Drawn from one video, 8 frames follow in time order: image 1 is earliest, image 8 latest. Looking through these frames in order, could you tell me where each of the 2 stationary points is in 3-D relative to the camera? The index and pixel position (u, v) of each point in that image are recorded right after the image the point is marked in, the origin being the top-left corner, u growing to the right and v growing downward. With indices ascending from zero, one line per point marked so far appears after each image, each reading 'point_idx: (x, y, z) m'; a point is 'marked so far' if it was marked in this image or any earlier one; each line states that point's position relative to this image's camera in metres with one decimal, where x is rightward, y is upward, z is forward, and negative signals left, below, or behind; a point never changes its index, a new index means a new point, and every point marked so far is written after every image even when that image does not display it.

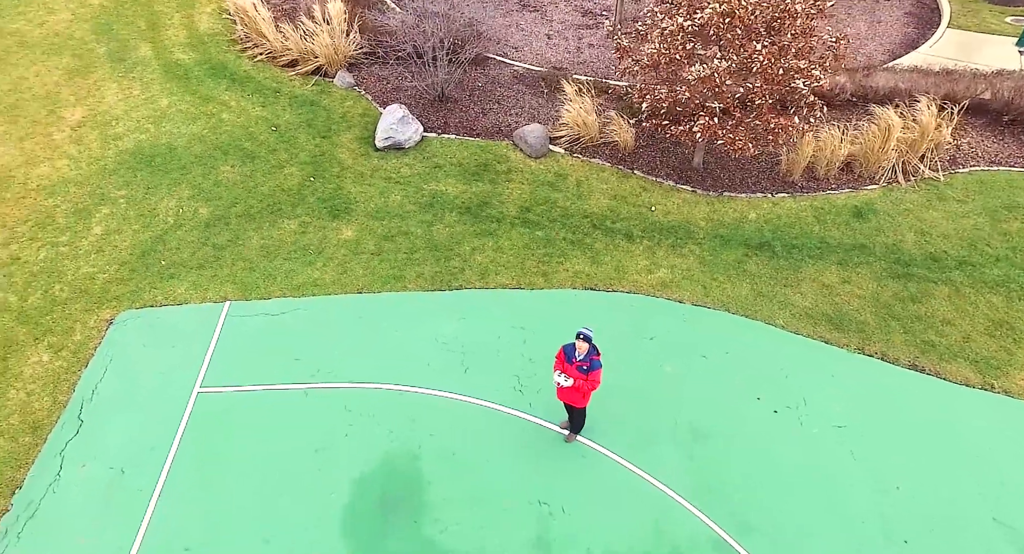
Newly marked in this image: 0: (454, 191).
0: (-1.0, +1.5, +10.8) m
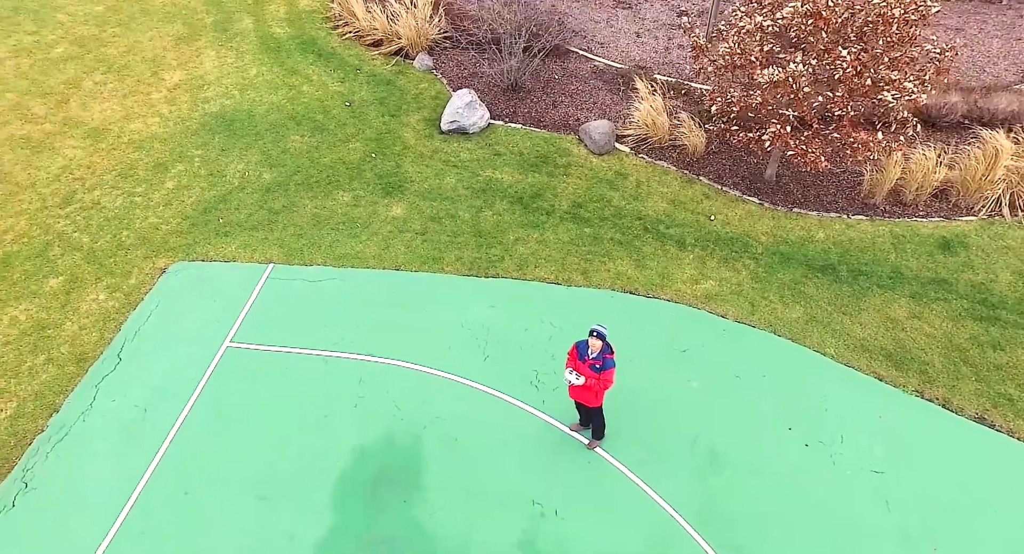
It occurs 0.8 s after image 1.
0: (-0.1, +1.6, +10.7) m
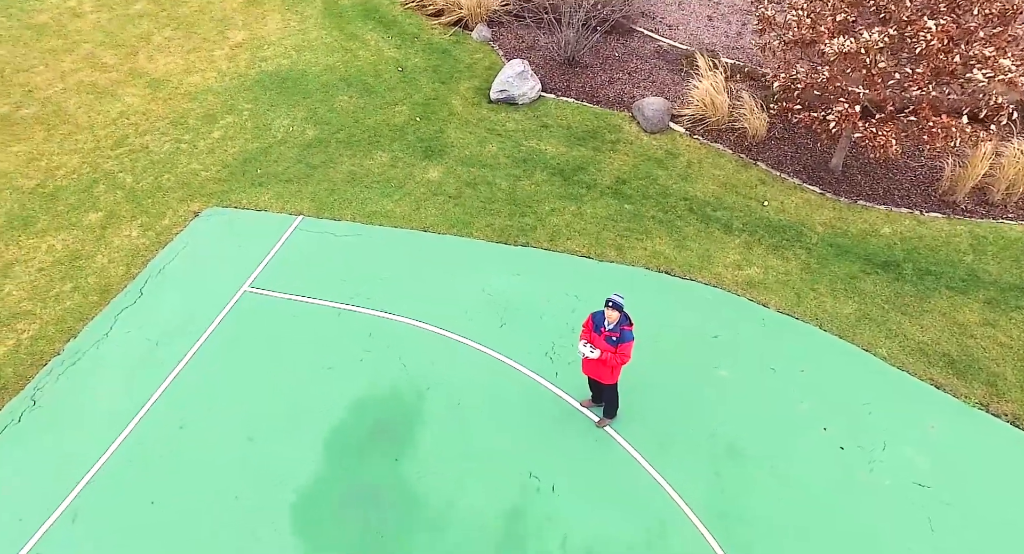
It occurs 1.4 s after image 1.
0: (+0.6, +2.0, +10.2) m
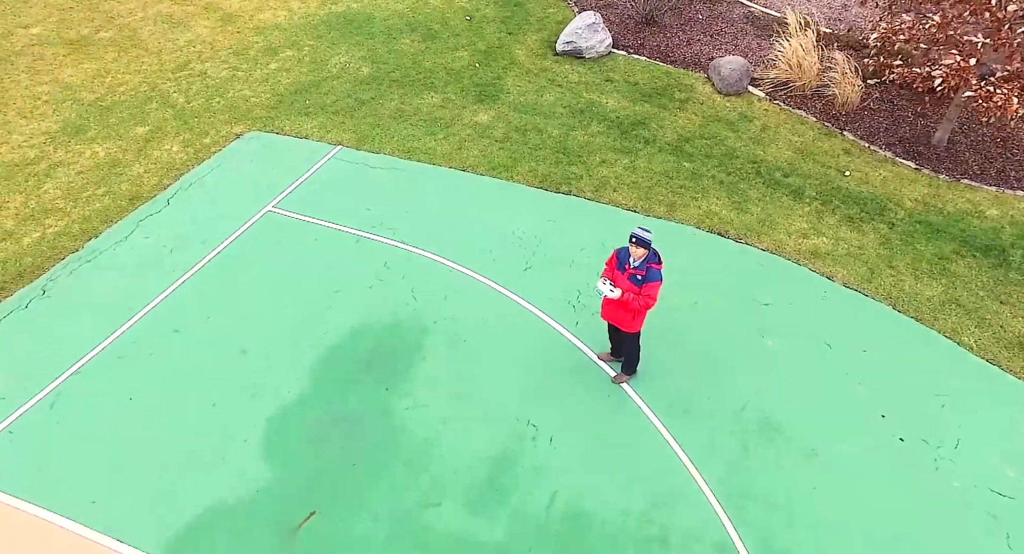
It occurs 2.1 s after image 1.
0: (+1.5, +2.5, +9.5) m
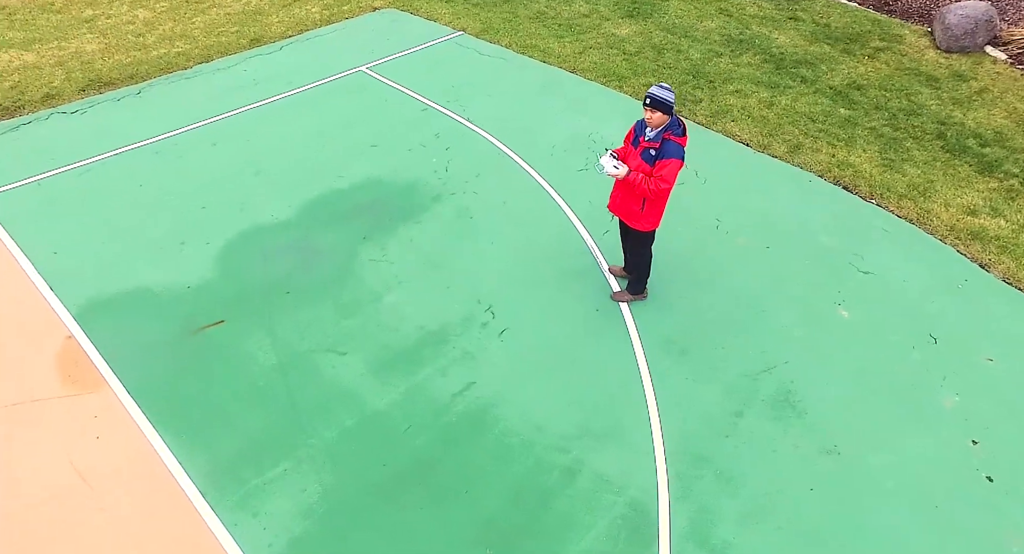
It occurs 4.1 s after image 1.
0: (+3.3, +2.9, +7.8) m
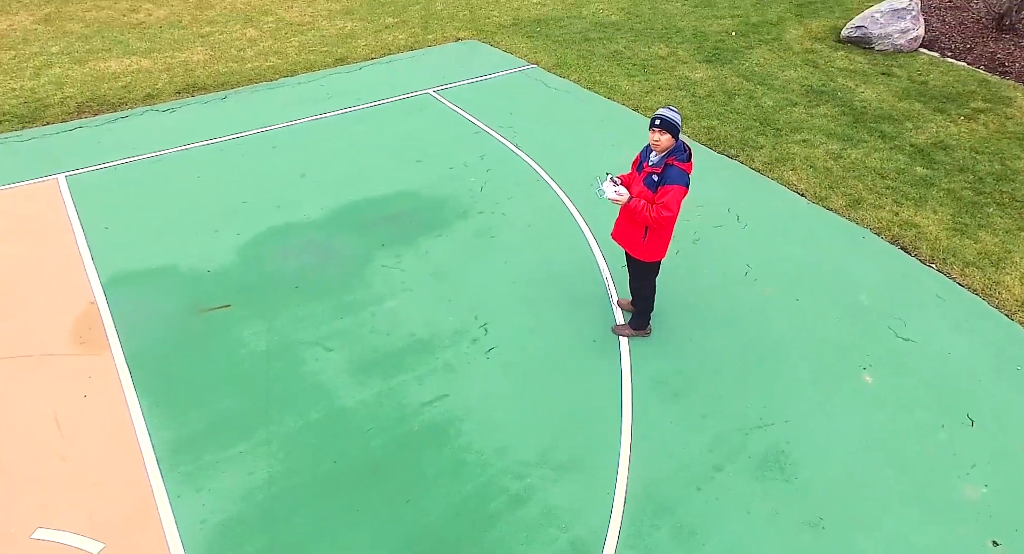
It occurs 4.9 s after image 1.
0: (+4.1, +2.1, +7.3) m
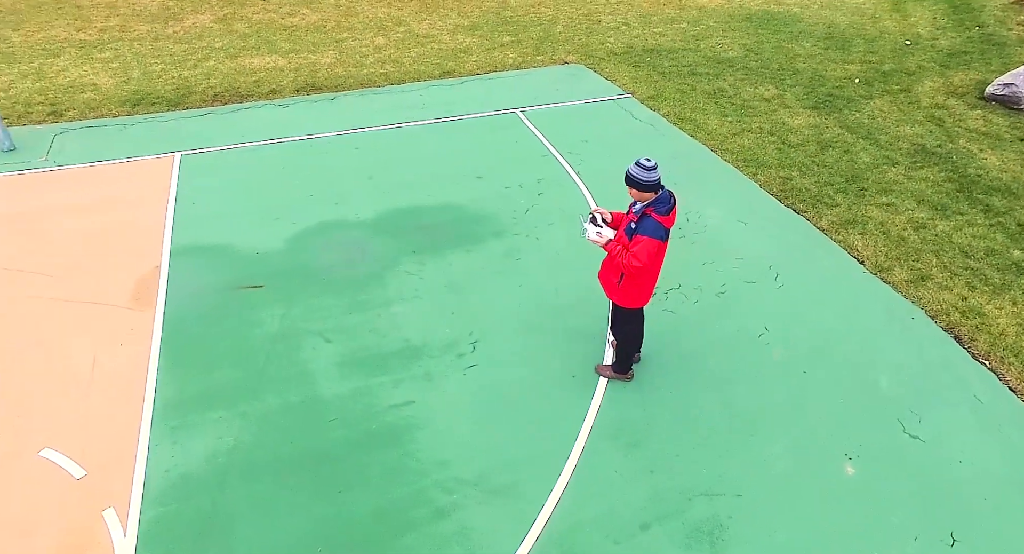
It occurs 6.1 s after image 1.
0: (+4.9, +1.2, +6.5) m
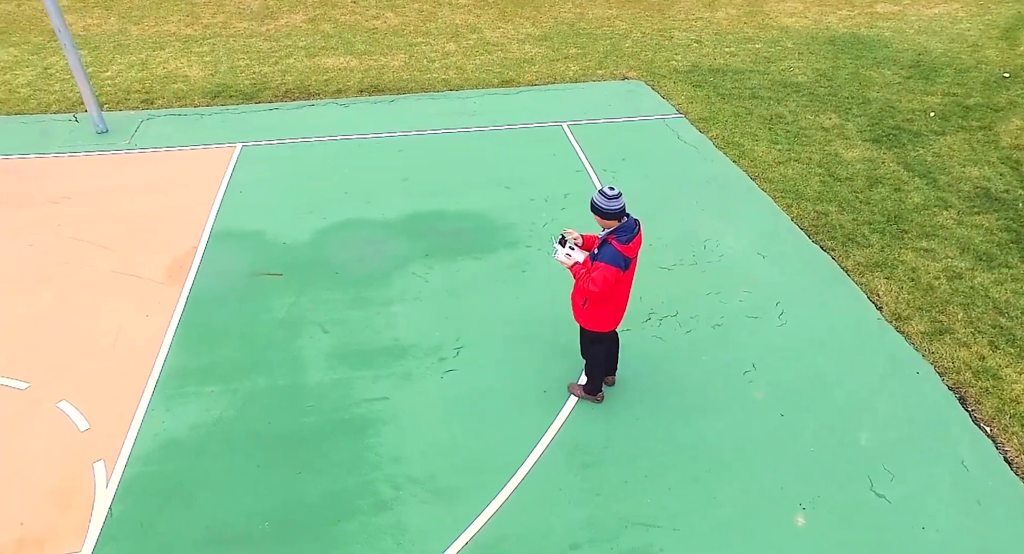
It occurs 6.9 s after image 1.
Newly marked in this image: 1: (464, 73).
0: (+5.1, +0.6, +6.0) m
1: (-0.7, +3.0, +9.5) m
